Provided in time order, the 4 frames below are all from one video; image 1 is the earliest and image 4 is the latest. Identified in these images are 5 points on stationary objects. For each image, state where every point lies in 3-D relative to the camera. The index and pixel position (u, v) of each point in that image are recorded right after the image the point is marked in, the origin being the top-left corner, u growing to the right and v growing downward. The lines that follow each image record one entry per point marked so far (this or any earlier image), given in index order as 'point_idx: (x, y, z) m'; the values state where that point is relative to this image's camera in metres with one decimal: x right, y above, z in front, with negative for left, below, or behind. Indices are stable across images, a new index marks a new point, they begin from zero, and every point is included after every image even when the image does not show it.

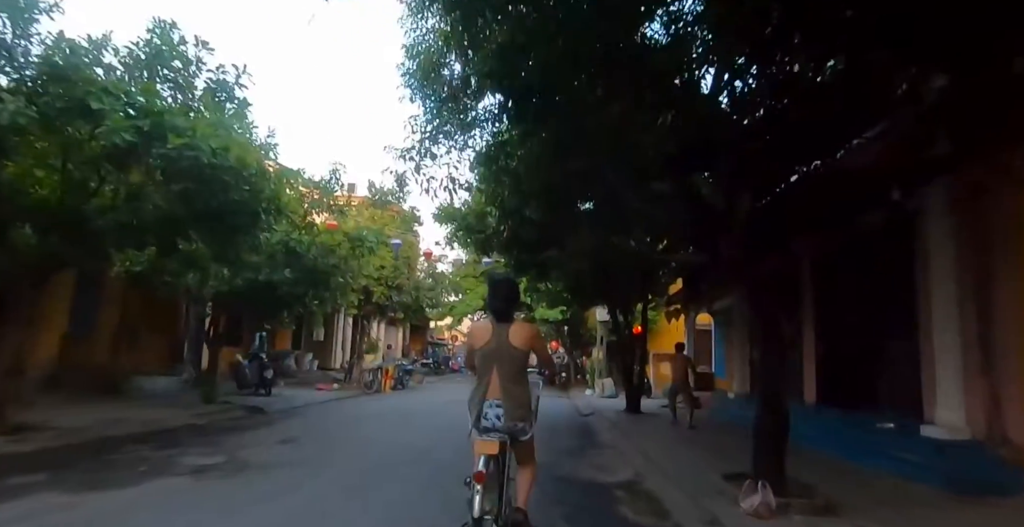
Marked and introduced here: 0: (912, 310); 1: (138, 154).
0: (+5.7, -0.7, +8.6) m
1: (-4.3, +1.3, +7.0) m
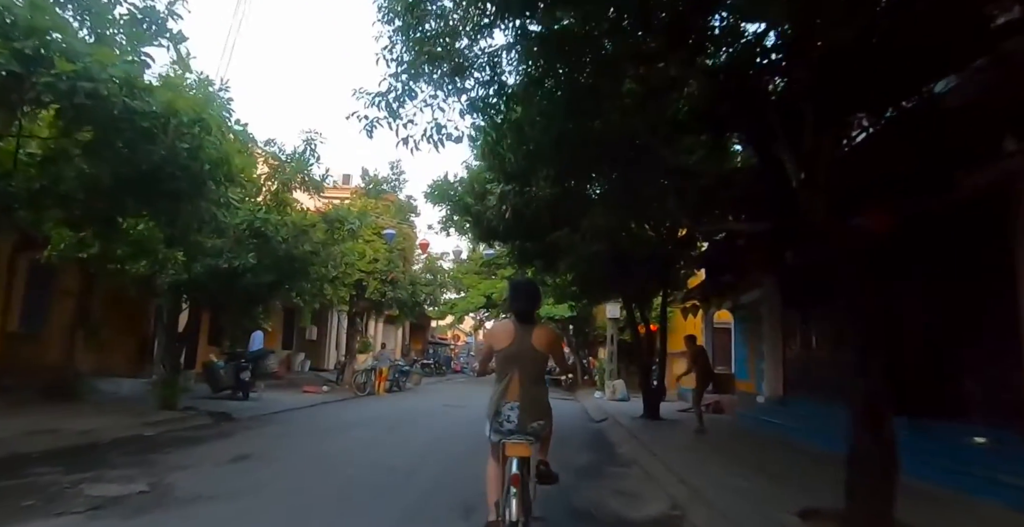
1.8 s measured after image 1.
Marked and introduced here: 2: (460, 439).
0: (+5.7, -0.4, +6.9) m
1: (-4.3, +1.5, +5.4) m
2: (-1.0, -3.4, +11.8) m
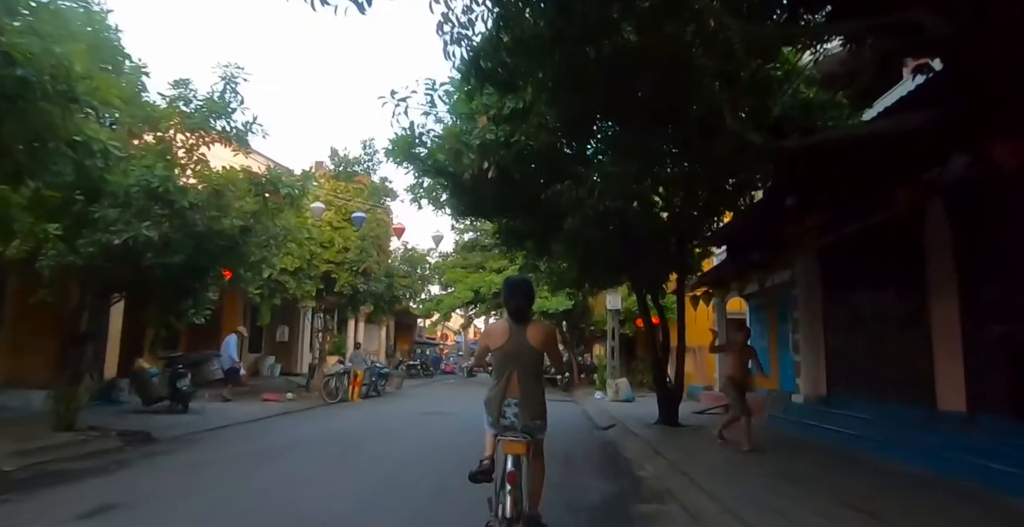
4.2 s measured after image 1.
0: (+5.5, +0.1, +4.6) m
1: (-4.4, +1.8, +2.9) m
2: (-1.2, -3.0, +9.5) m
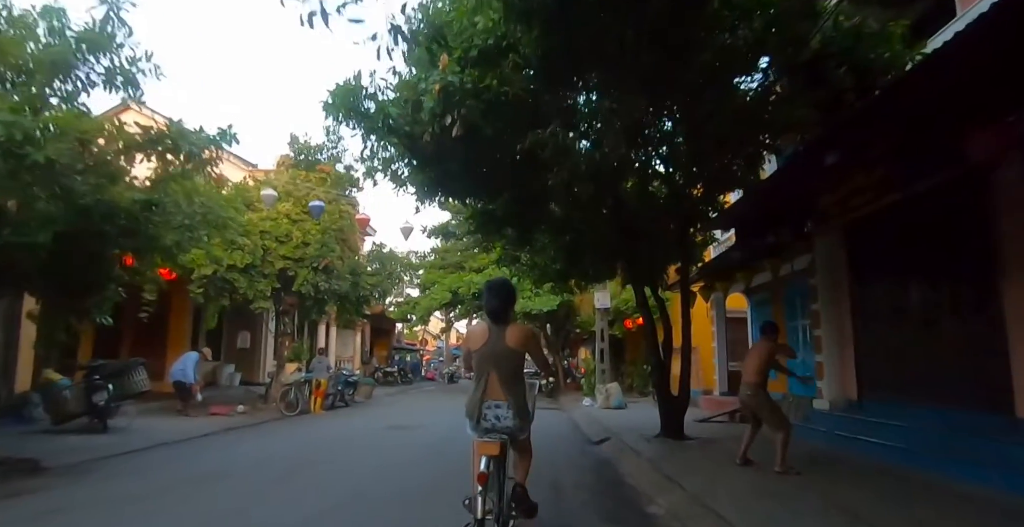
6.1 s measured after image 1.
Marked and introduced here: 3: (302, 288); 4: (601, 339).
0: (+5.3, +0.4, +3.0) m
1: (-4.6, +2.1, +1.1) m
2: (-1.5, -2.8, +7.7) m
3: (-5.8, -0.7, +16.8) m
4: (+2.8, -2.4, +19.5) m
